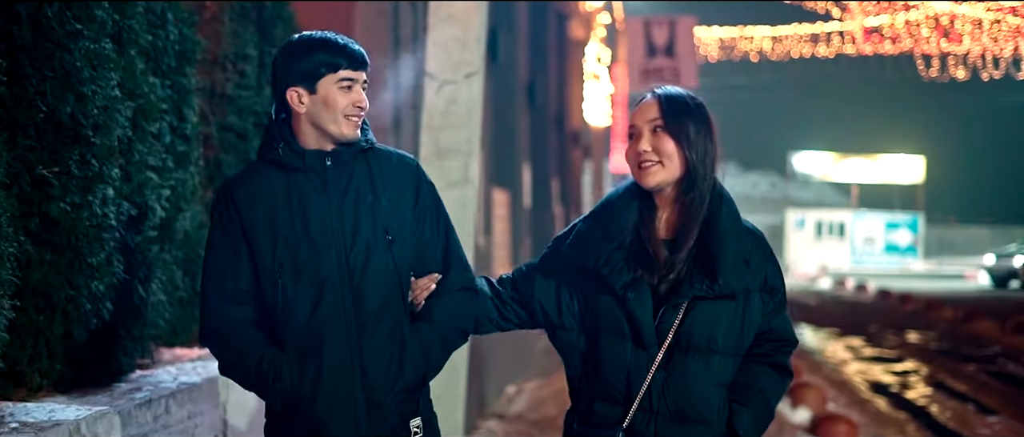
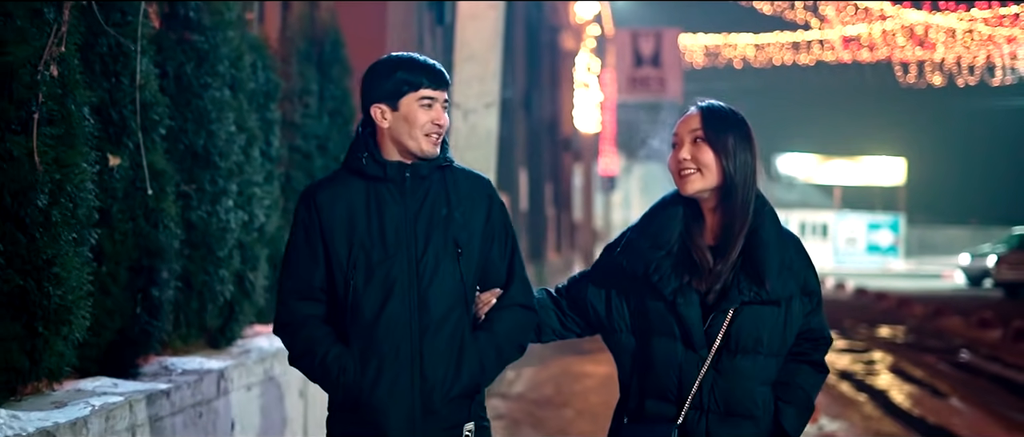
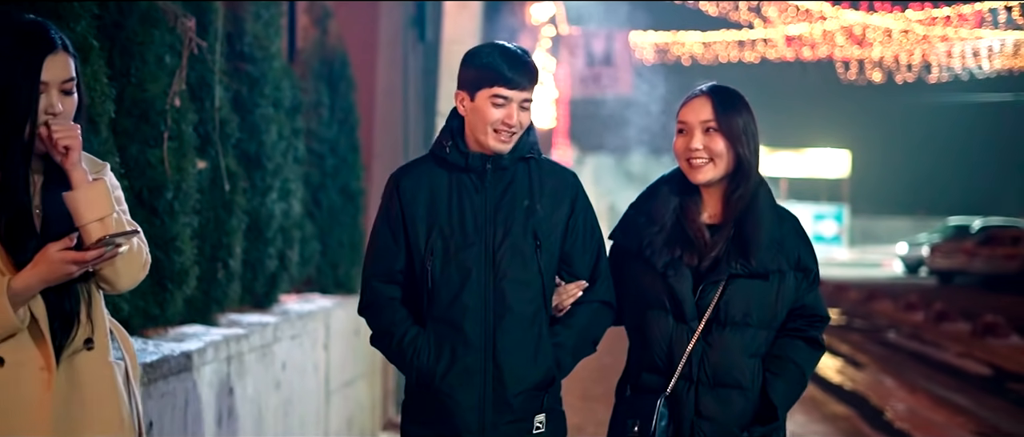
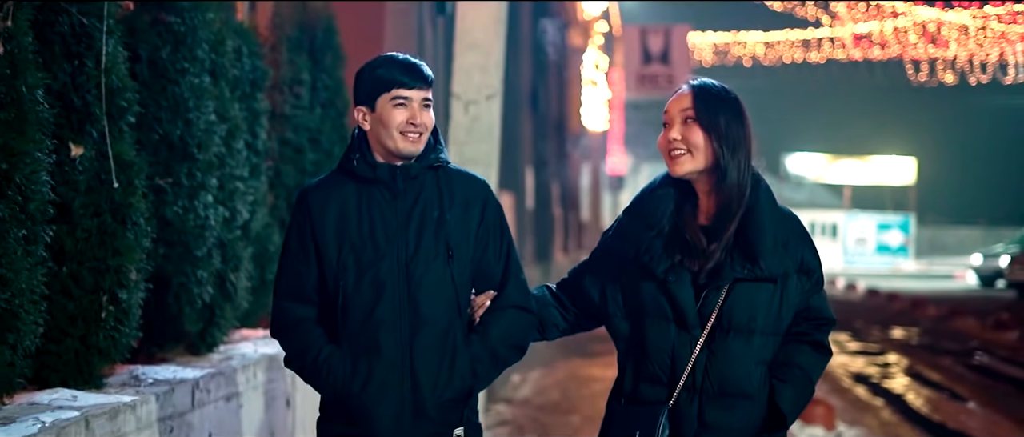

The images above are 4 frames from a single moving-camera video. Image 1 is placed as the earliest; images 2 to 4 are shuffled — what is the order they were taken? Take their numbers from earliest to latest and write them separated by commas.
4, 2, 3
